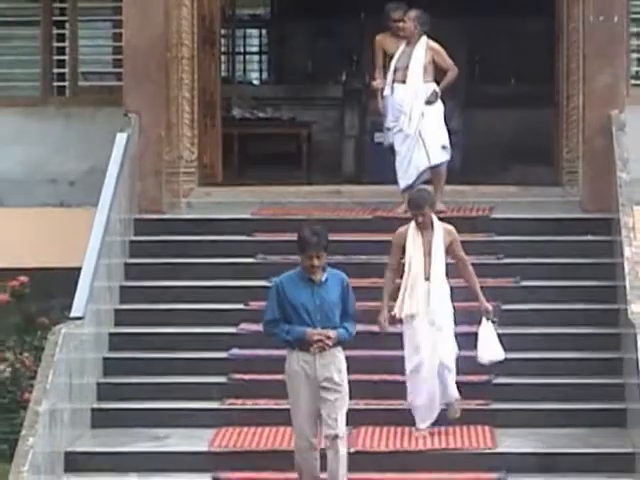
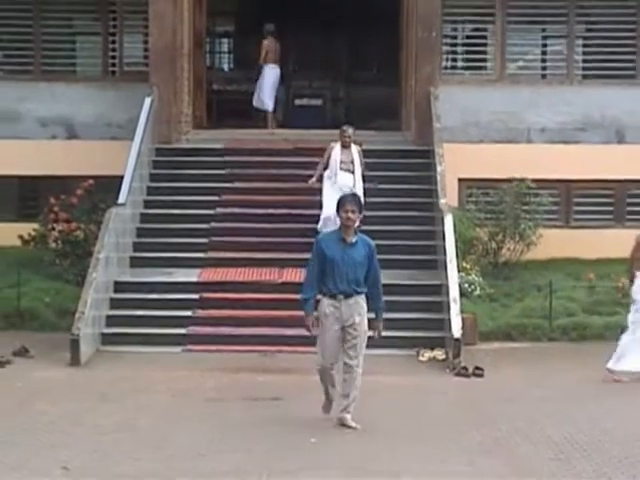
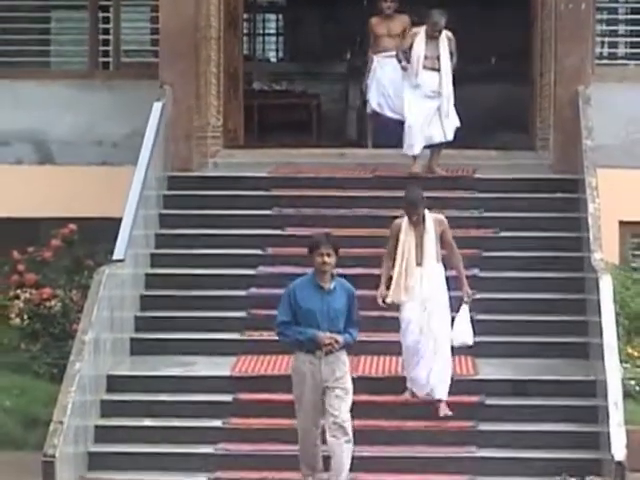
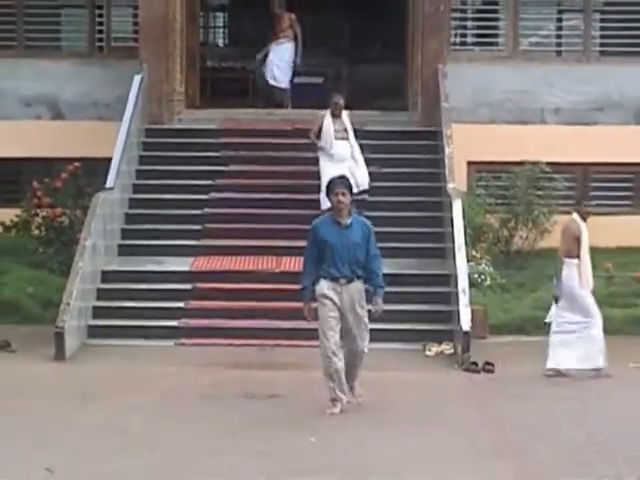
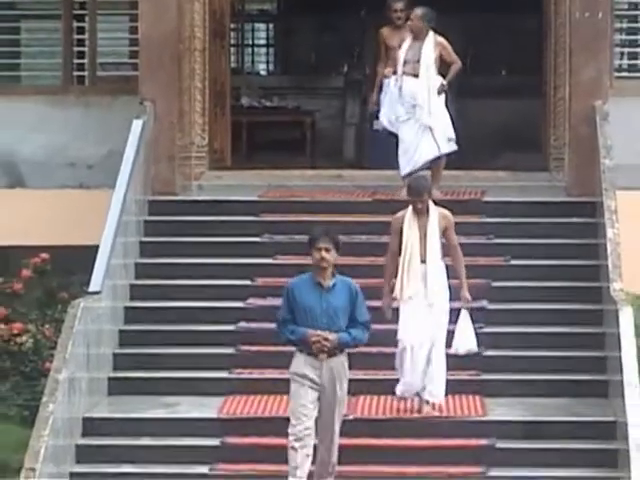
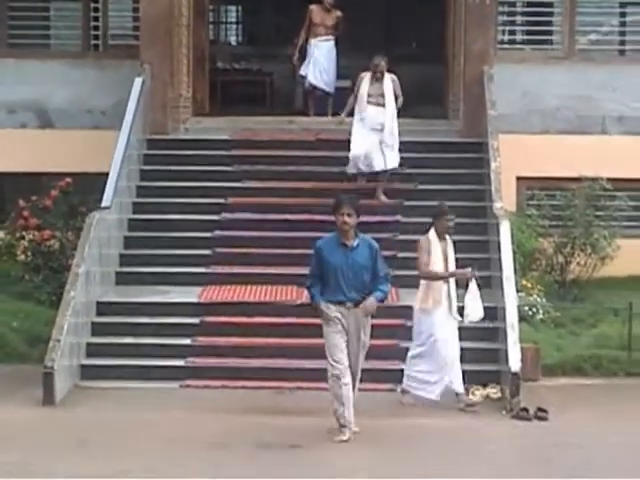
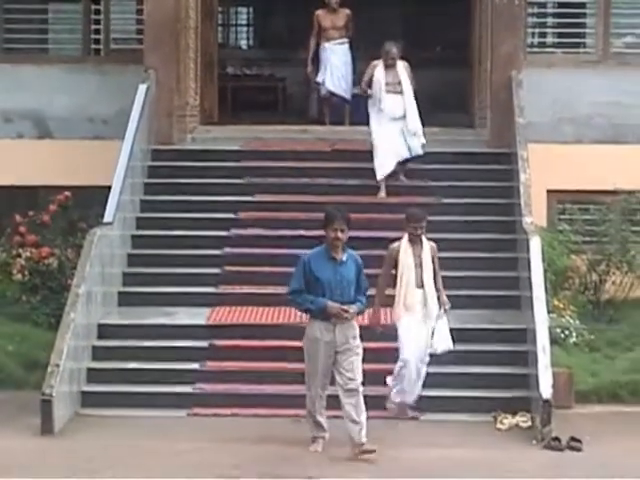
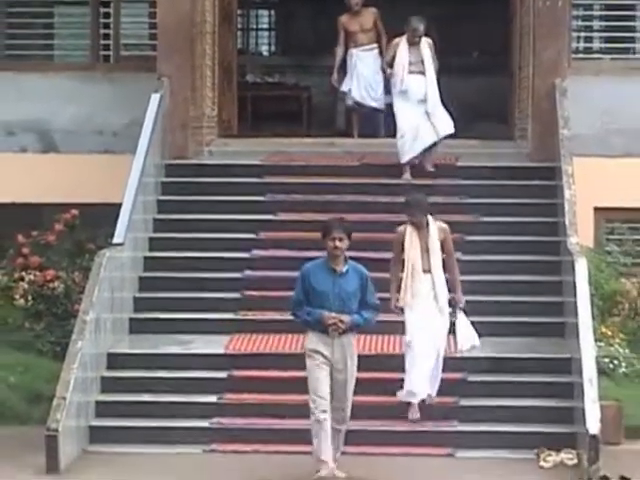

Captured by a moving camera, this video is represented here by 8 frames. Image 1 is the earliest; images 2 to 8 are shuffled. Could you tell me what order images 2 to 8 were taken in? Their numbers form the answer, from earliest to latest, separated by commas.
5, 3, 8, 7, 6, 4, 2
